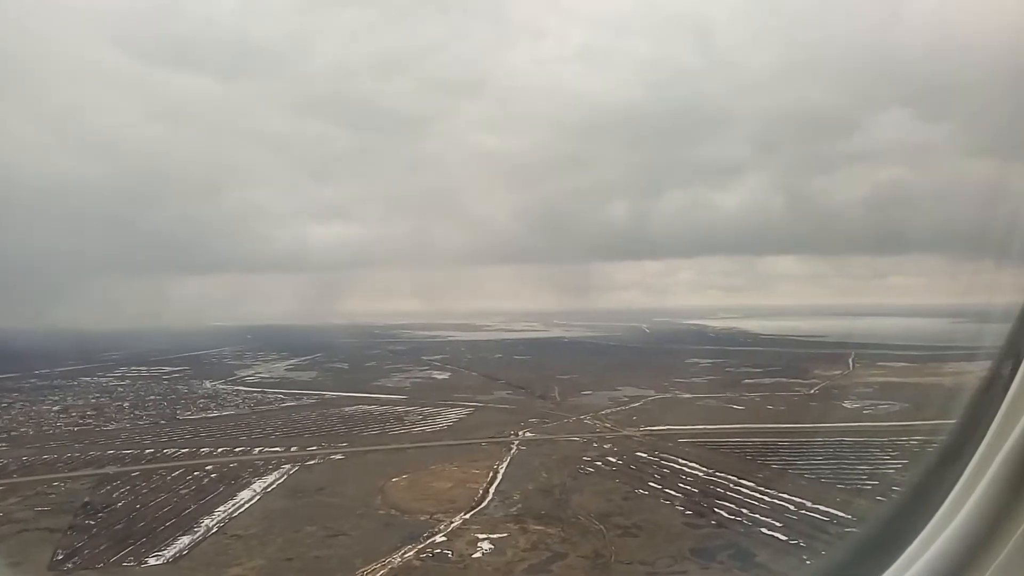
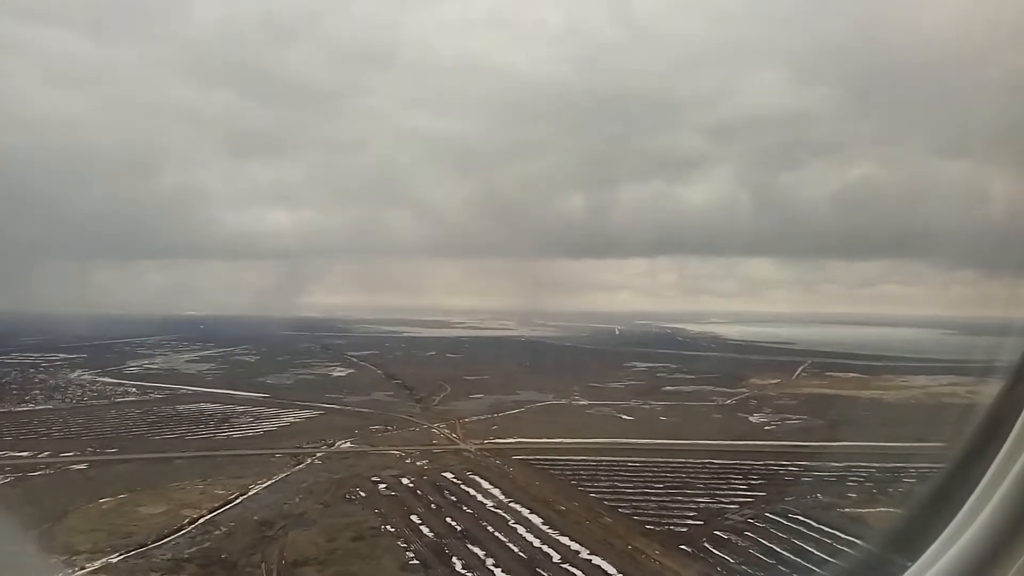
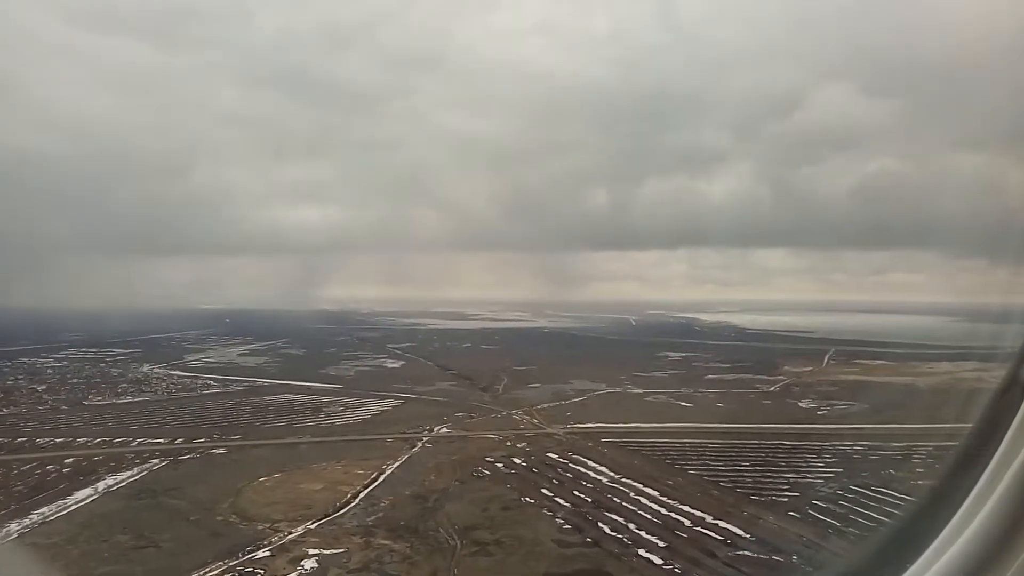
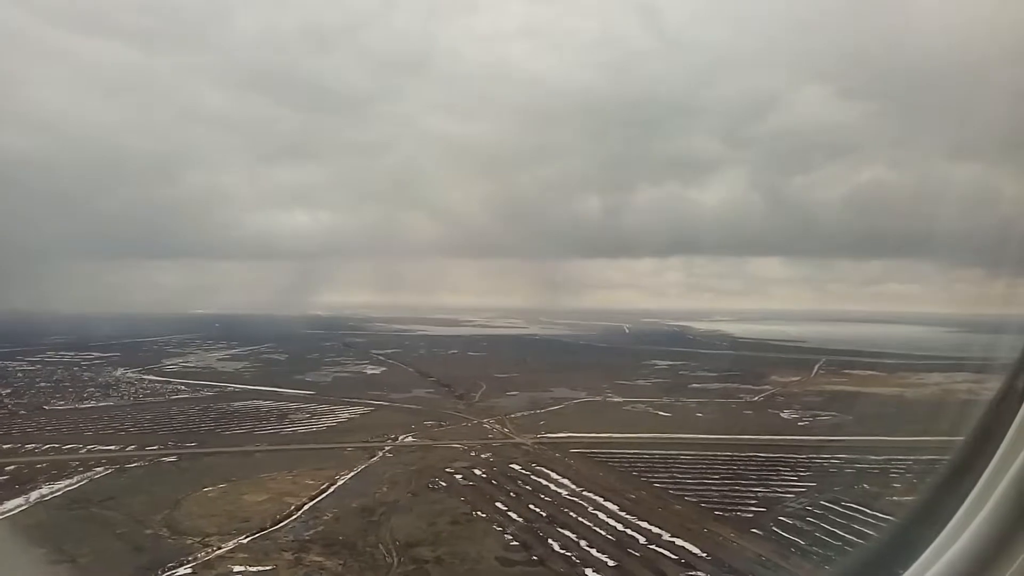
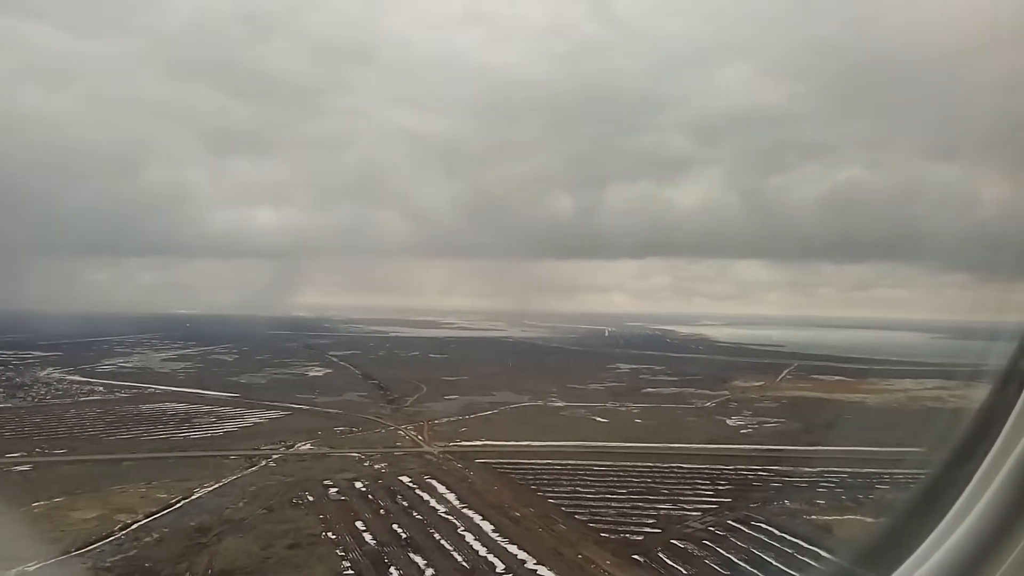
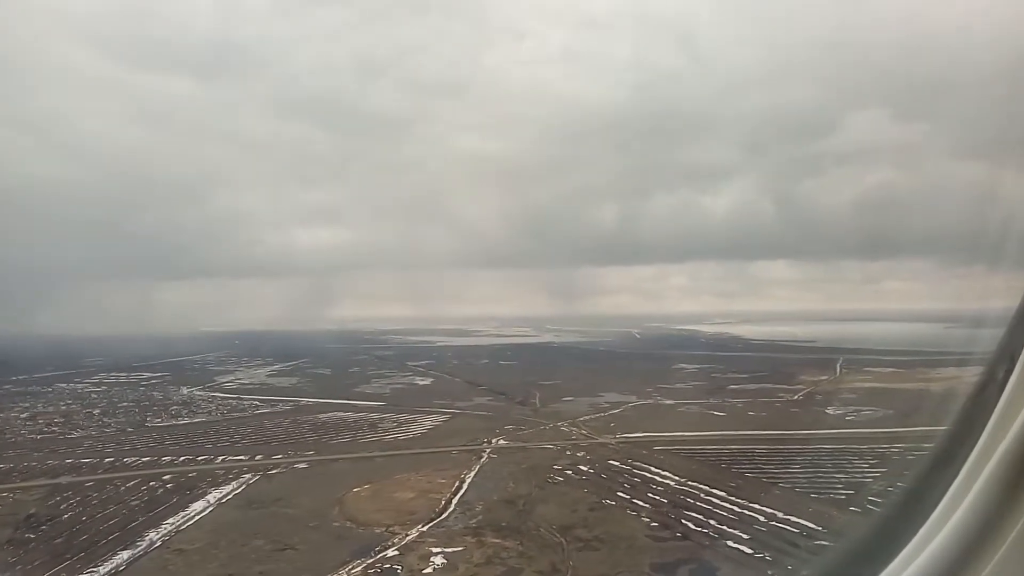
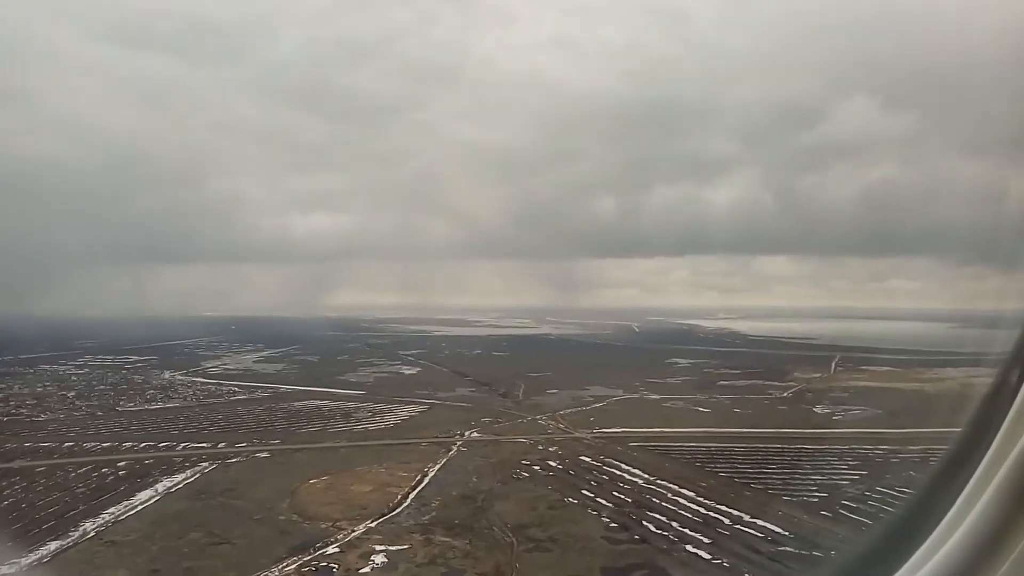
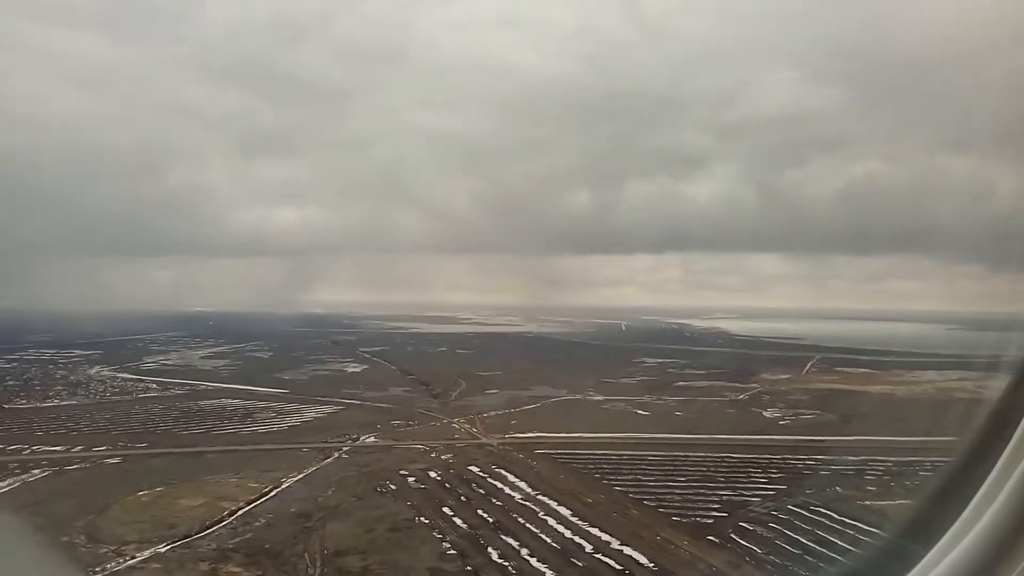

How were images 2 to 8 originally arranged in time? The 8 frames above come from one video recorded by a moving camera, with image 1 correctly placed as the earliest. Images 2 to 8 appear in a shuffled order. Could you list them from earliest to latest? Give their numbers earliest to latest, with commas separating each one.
6, 7, 3, 4, 8, 2, 5
